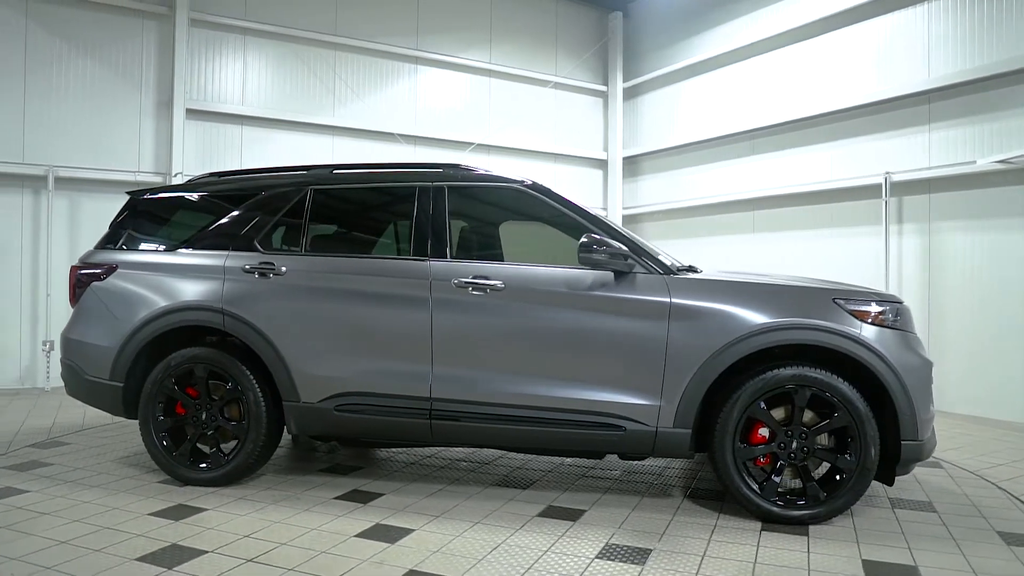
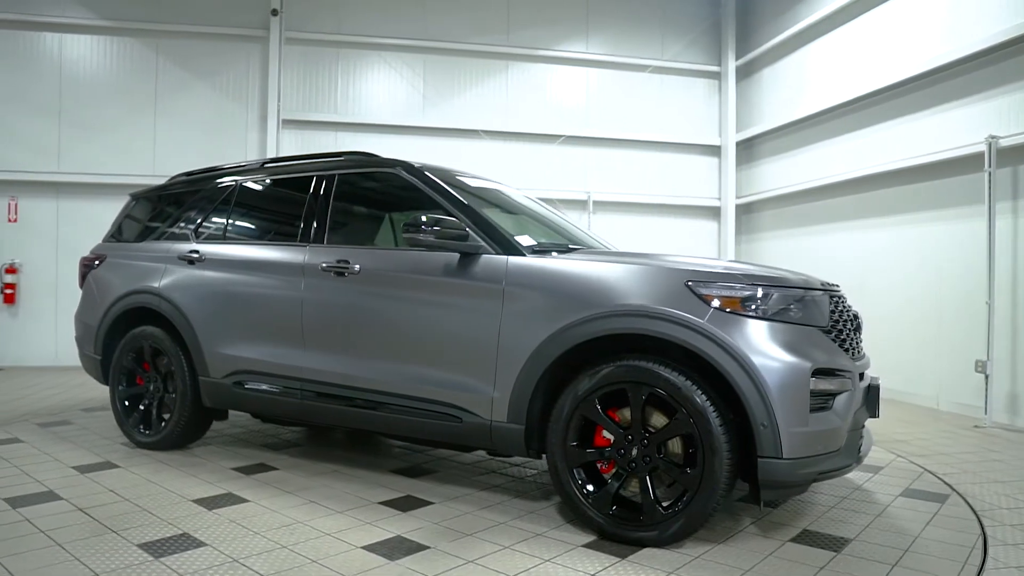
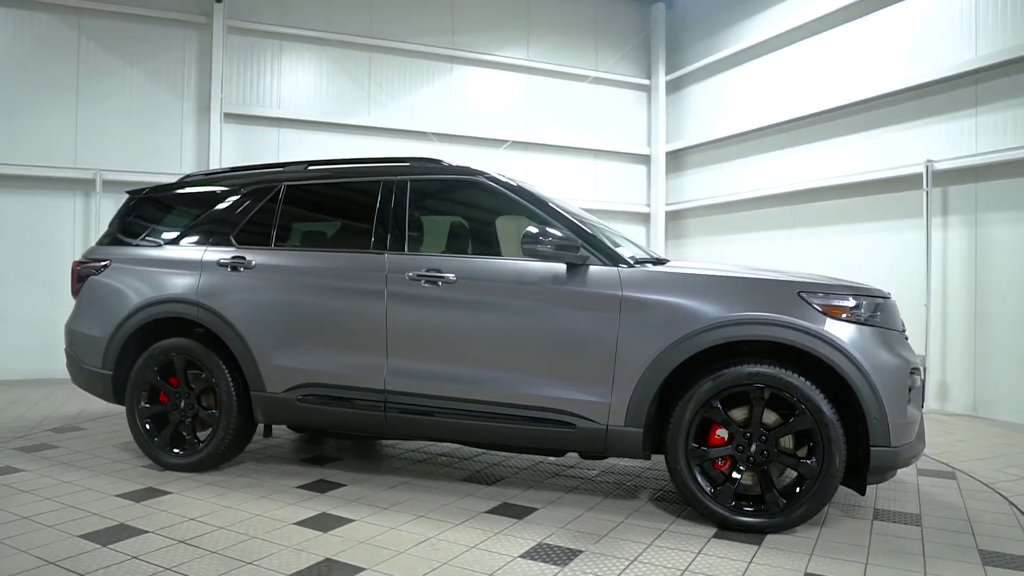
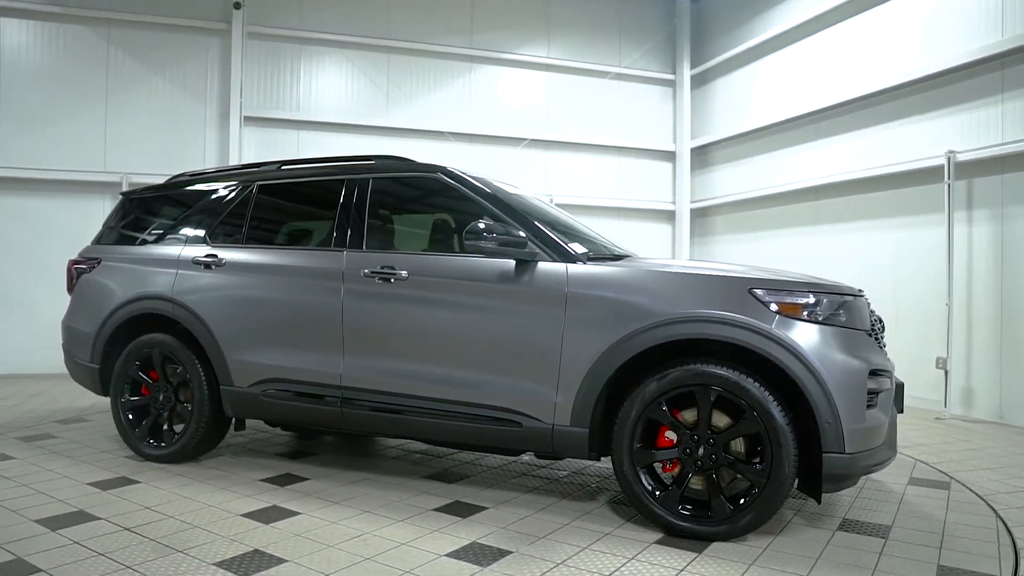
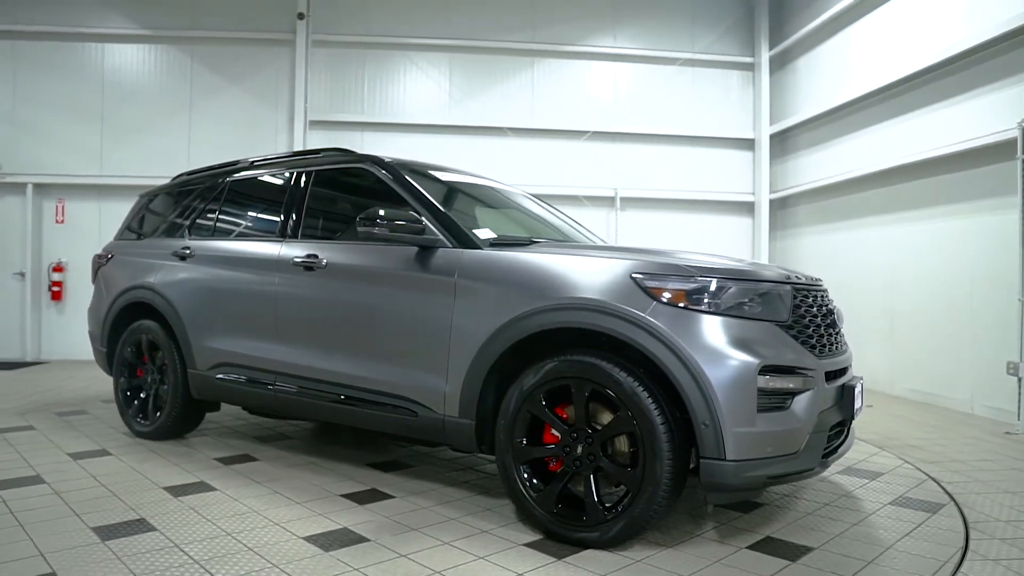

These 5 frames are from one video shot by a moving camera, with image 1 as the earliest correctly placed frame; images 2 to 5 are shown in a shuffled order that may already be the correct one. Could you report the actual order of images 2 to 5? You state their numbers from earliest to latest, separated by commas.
3, 4, 2, 5
